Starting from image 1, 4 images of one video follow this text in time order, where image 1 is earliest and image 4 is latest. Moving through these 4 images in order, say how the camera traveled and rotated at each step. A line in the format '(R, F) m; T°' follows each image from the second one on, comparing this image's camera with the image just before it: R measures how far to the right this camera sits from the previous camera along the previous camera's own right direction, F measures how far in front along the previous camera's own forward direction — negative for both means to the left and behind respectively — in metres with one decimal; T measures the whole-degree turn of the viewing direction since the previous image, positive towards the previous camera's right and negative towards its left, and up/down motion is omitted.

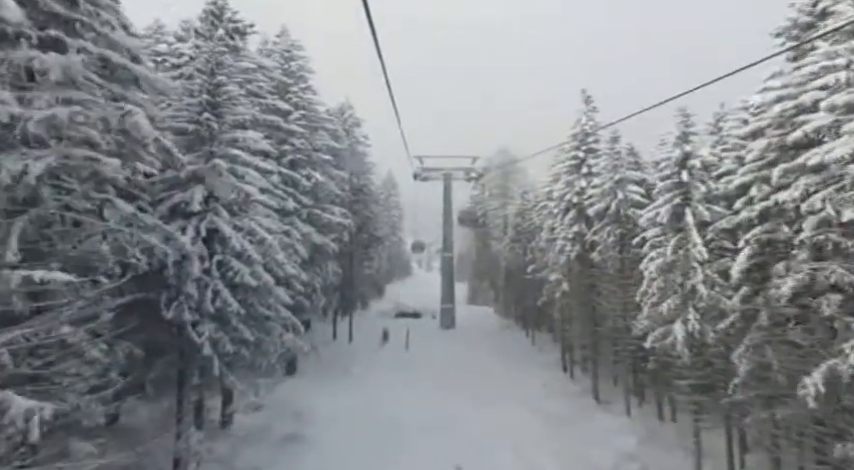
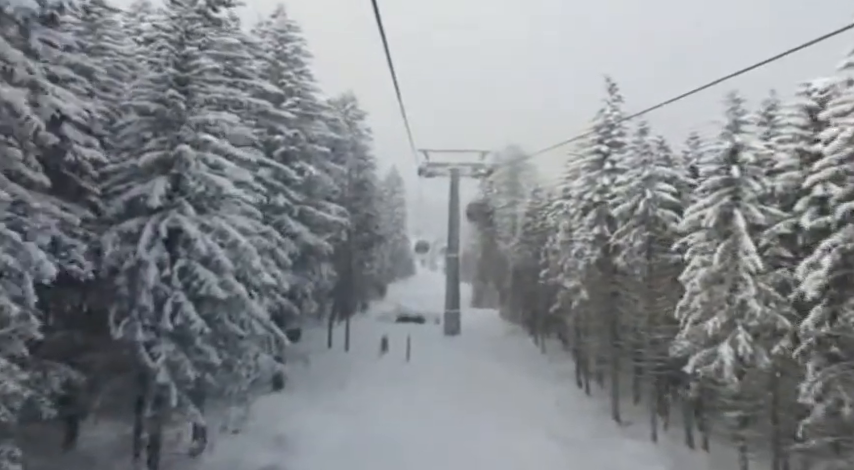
(0.0, +2.5) m; -1°
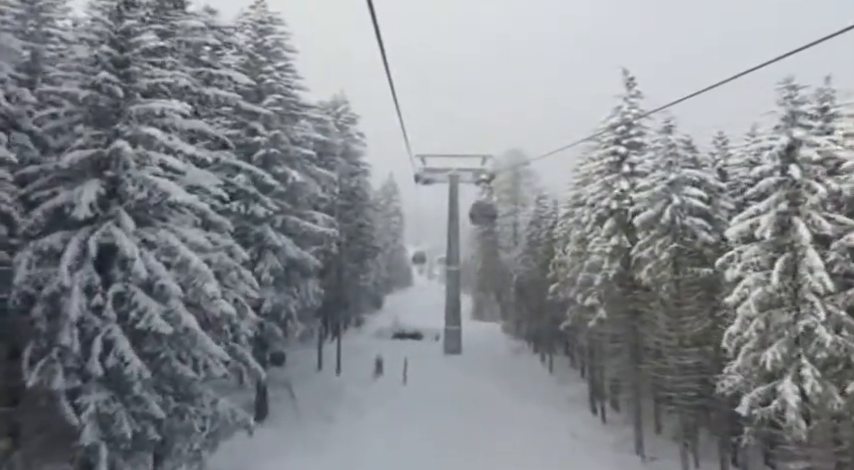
(0.0, +2.5) m; 0°
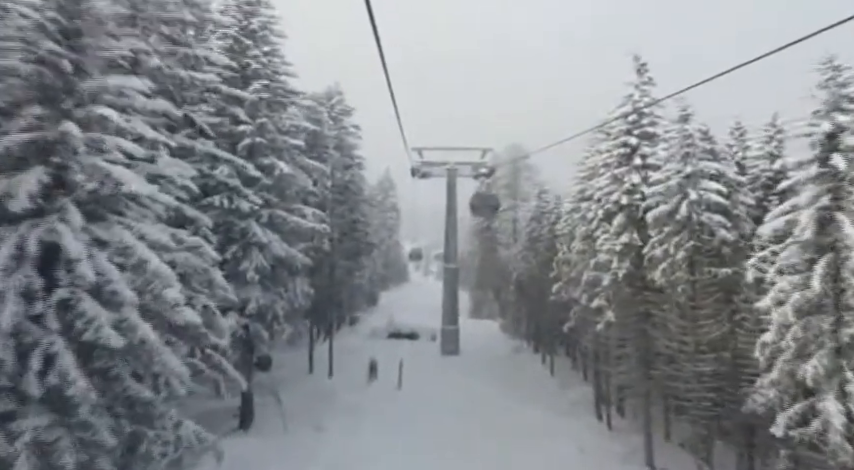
(0.0, +1.4) m; 0°
